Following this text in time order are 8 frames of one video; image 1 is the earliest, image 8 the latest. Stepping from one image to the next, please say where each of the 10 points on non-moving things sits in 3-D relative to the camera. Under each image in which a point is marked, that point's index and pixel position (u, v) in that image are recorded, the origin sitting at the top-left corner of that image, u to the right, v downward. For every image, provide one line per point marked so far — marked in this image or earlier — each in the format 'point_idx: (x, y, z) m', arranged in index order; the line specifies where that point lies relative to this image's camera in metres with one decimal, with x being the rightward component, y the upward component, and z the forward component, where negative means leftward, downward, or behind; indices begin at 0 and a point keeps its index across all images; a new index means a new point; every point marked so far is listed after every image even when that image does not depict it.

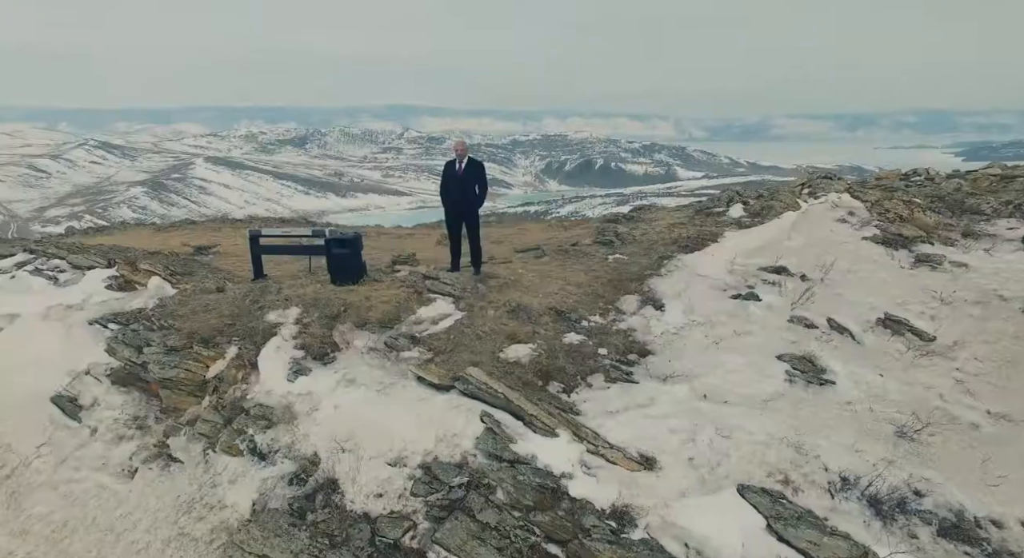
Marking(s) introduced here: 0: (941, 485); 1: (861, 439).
0: (+6.2, -3.0, +7.4) m
1: (+5.4, -2.5, +7.9) m
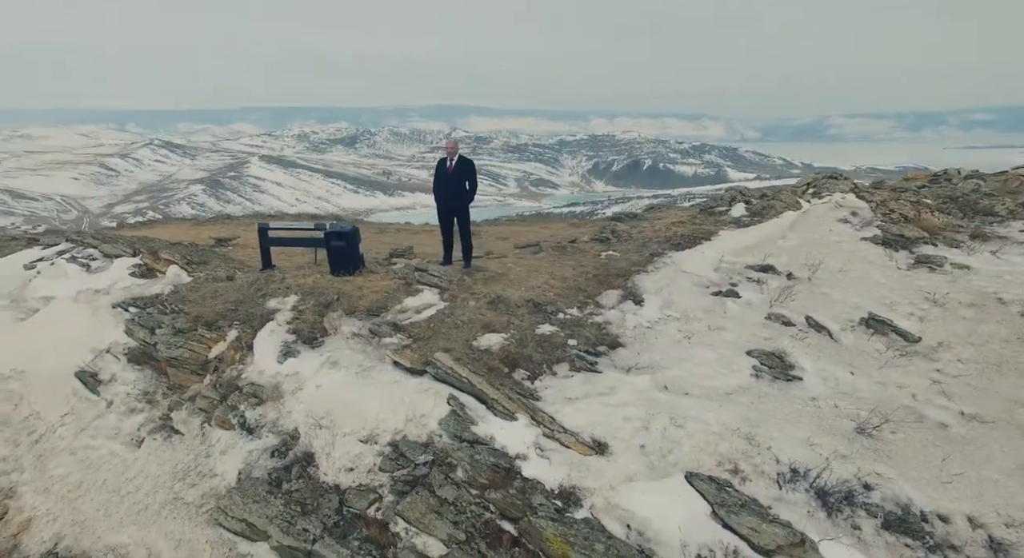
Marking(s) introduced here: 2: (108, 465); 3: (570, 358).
0: (+5.5, -2.9, +7.4) m
1: (+4.8, -2.4, +7.9) m
2: (-8.1, -3.7, +10.2) m
3: (+1.0, -1.4, +9.1) m
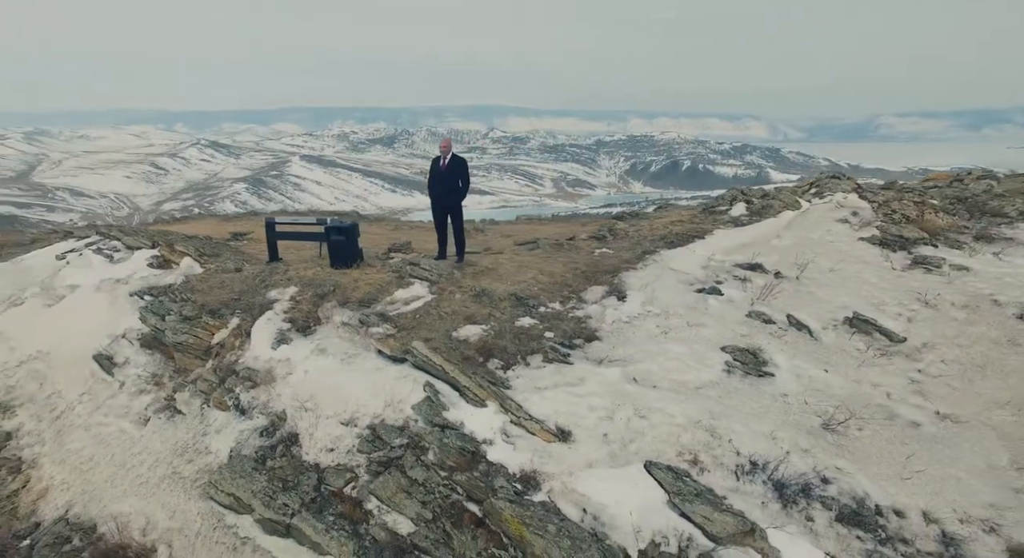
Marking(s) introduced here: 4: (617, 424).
0: (+4.9, -2.8, +7.4) m
1: (+4.2, -2.3, +8.0) m
2: (-8.5, -3.5, +10.9) m
3: (+0.6, -1.3, +9.4) m
4: (+1.7, -2.3, +8.0) m
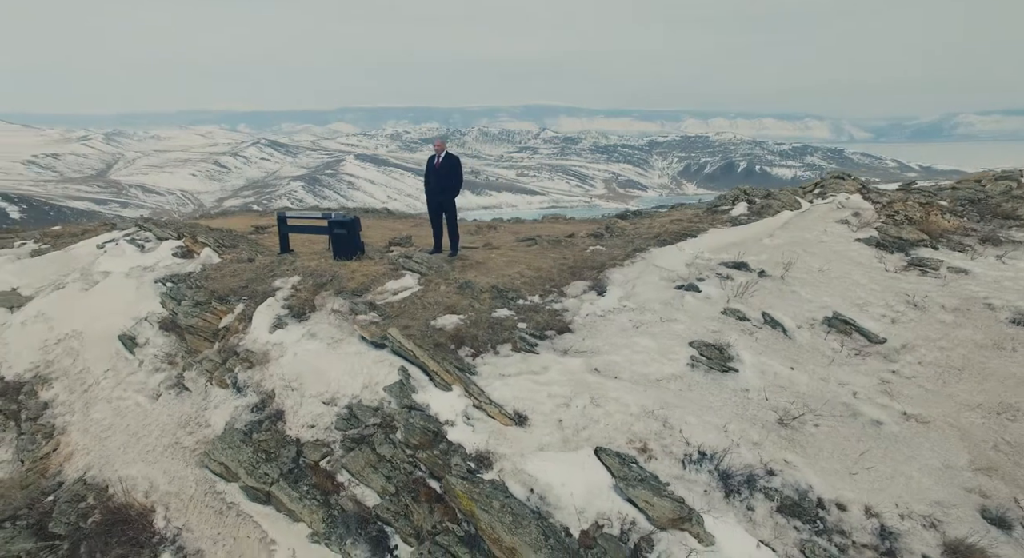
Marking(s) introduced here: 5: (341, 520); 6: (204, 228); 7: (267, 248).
0: (+4.2, -2.8, +7.5) m
1: (+3.6, -2.3, +8.1) m
2: (-8.9, -3.1, +12.0) m
3: (0.0, -1.2, +9.8) m
4: (+1.0, -2.2, +8.3) m
5: (-2.8, -4.0, +8.4) m
6: (-11.2, +1.8, +18.5) m
7: (-8.1, +1.0, +16.7) m
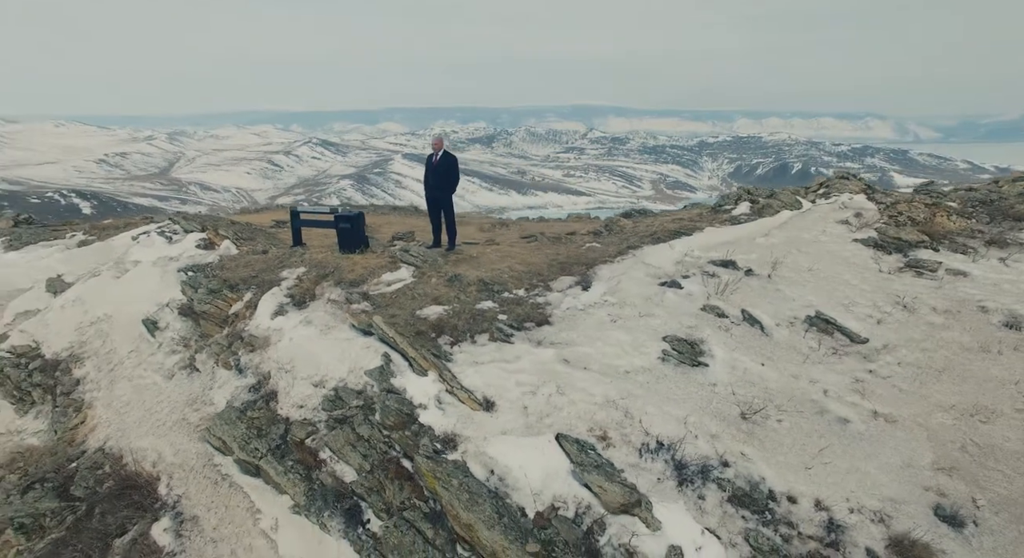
0: (+3.6, -2.7, +7.6) m
1: (+3.0, -2.2, +8.2) m
2: (-9.2, -2.8, +12.9) m
3: (-0.4, -1.0, +10.2) m
4: (+0.5, -2.0, +8.6) m
5: (-3.4, -3.8, +8.9) m
6: (-11.0, +2.2, +19.6) m
7: (-8.0, +1.3, +17.6) m
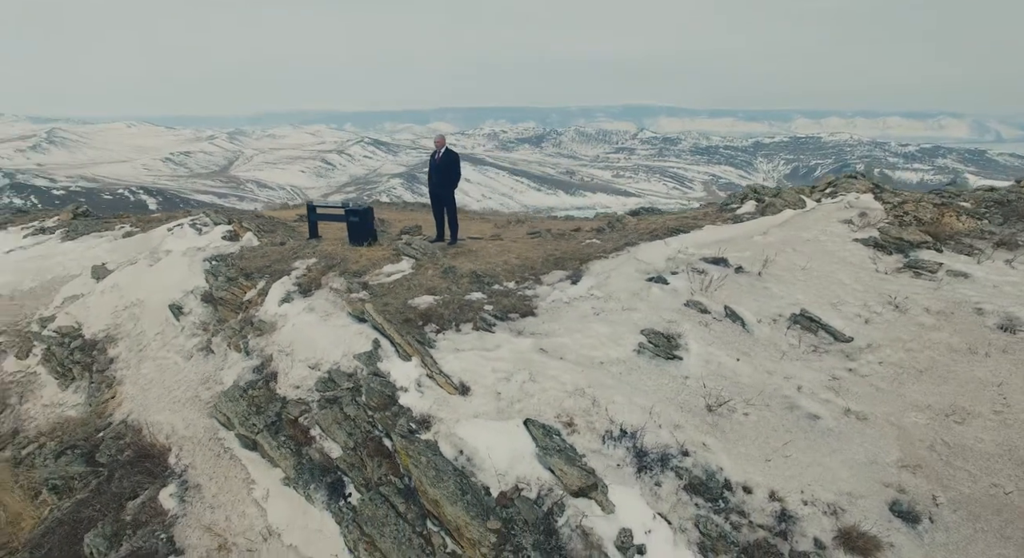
0: (+3.0, -2.6, +7.7) m
1: (+2.5, -2.1, +8.4) m
2: (-9.4, -2.5, +13.9) m
3: (-0.7, -0.8, +10.5) m
4: (0.0, -1.9, +8.9) m
5: (-3.8, -3.5, +9.5) m
6: (-10.6, +2.6, +20.7) m
7: (-7.7, +1.6, +18.5) m
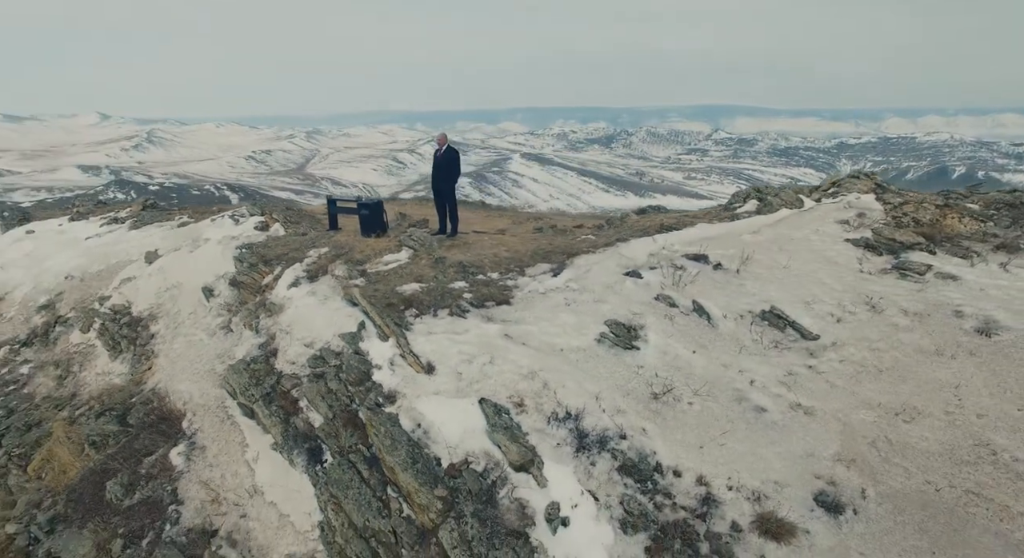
0: (+2.2, -2.5, +8.0) m
1: (+1.7, -1.9, +8.7) m
2: (-9.6, -2.0, +15.4) m
3: (-1.2, -0.6, +11.2) m
4: (-0.7, -1.6, +9.5) m
5: (-4.5, -3.2, +10.5) m
6: (-10.0, +3.1, +22.3) m
7: (-7.4, +2.1, +19.8) m
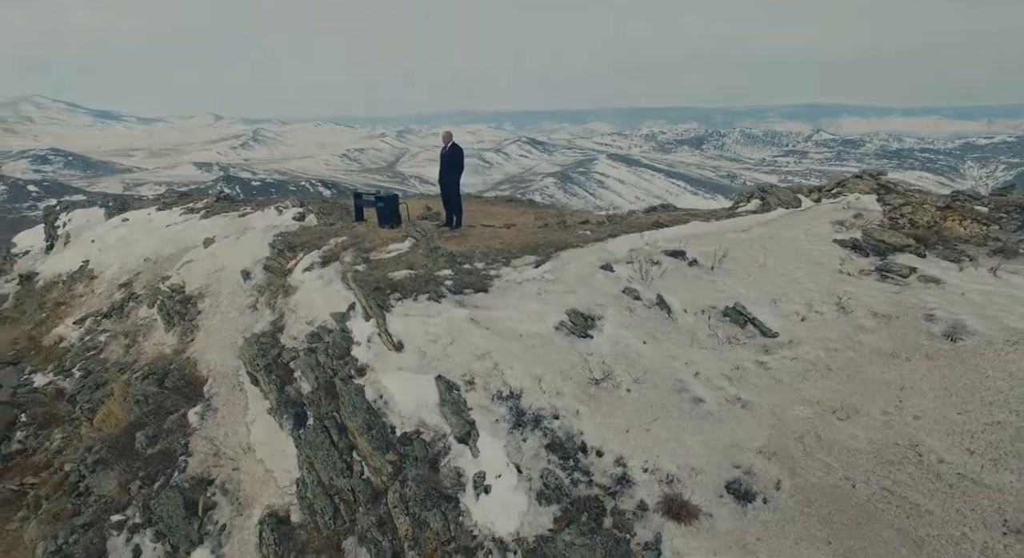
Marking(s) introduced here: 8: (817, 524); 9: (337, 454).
0: (+1.1, -2.3, +8.4) m
1: (+0.8, -1.7, +9.2) m
2: (-9.7, -1.4, +17.1) m
3: (-1.8, -0.3, +12.0) m
4: (-1.5, -1.4, +10.3) m
5: (-5.2, -2.8, +11.7) m
6: (-9.1, +3.7, +24.0) m
7: (-6.8, +2.6, +21.2) m
8: (+4.0, -3.2, +6.7) m
9: (-3.4, -3.4, +10.0) m
